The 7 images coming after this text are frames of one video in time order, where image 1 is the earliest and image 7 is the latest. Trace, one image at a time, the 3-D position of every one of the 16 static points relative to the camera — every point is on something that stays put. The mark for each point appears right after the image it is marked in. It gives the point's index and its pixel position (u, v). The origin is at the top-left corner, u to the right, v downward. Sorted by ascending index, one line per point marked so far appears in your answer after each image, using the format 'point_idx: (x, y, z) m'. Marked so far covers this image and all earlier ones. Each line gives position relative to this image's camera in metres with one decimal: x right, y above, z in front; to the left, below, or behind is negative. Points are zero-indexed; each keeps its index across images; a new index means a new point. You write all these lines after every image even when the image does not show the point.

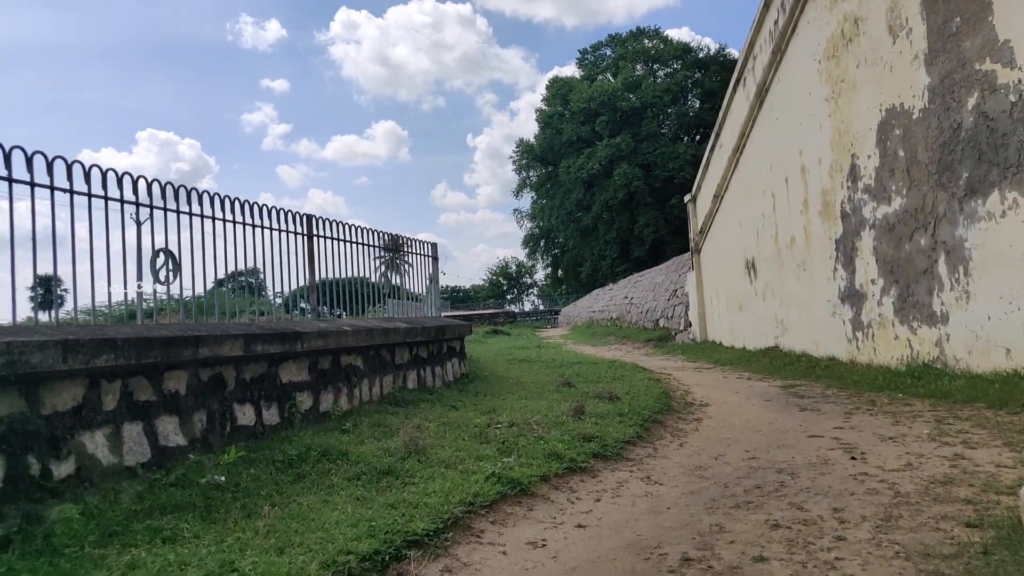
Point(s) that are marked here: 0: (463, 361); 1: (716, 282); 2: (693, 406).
0: (-0.4, -0.6, +6.3) m
1: (+3.4, +0.1, +12.5) m
2: (+1.4, -0.9, +5.6) m
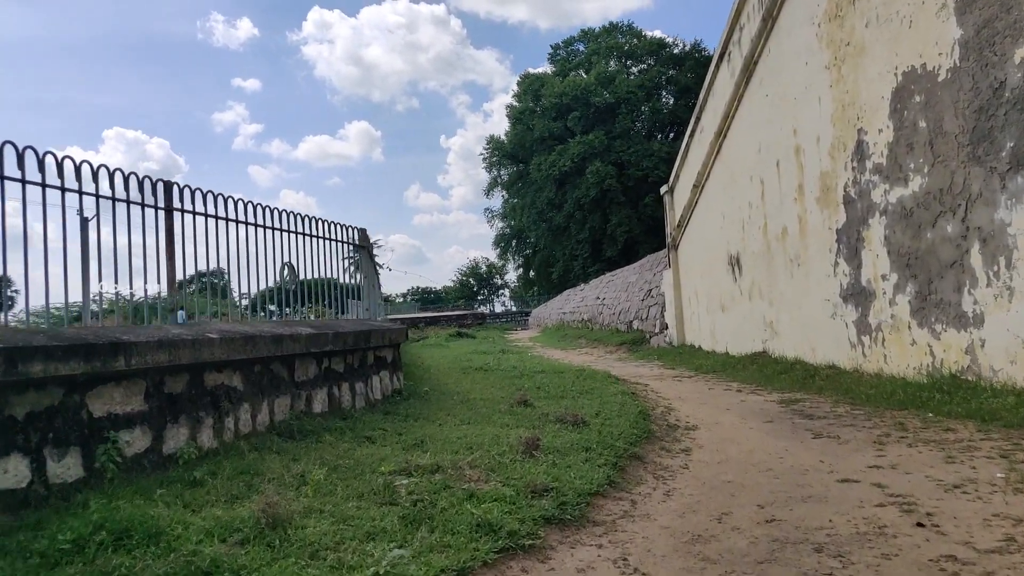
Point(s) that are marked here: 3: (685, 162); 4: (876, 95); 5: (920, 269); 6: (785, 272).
0: (-0.8, -0.6, +5.2) m
1: (+2.8, +0.1, +11.5) m
2: (+1.0, -0.9, +4.6) m
3: (+2.6, +1.9, +11.6) m
4: (+2.9, +1.5, +6.0) m
5: (+3.0, +0.1, +5.6) m
6: (+2.9, +0.2, +8.0) m
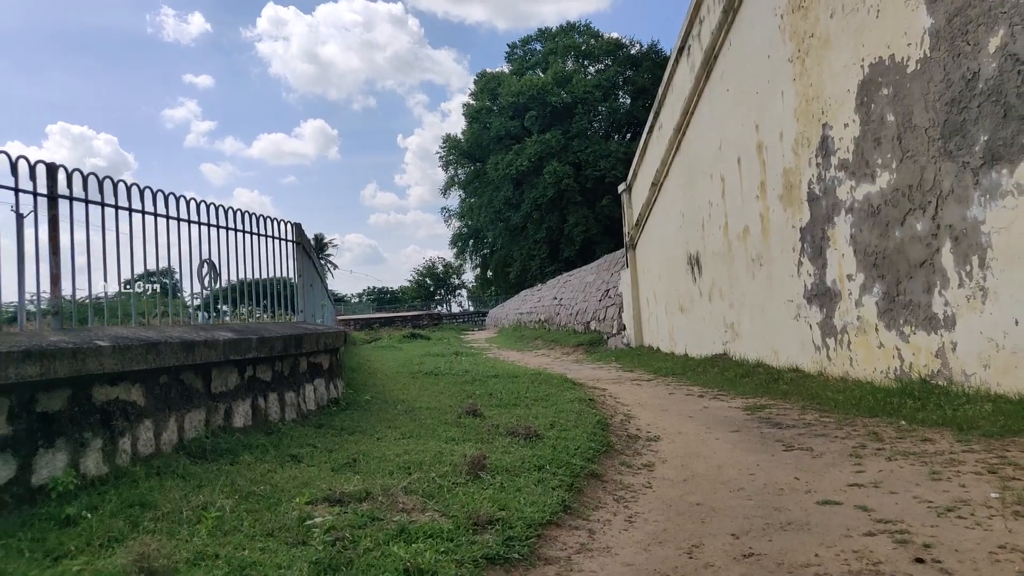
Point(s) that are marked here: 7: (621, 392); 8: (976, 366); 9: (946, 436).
0: (-1.1, -0.6, +4.7) m
1: (+2.1, +0.1, +11.2) m
2: (+0.7, -0.9, +4.2) m
3: (+2.0, +1.9, +11.3) m
4: (+2.5, +1.5, +5.8) m
5: (+2.6, +0.1, +5.3) m
6: (+2.4, +0.2, +7.7) m
7: (+1.0, -0.9, +6.7) m
8: (+2.8, -0.5, +4.5) m
9: (+2.2, -0.7, +3.8) m
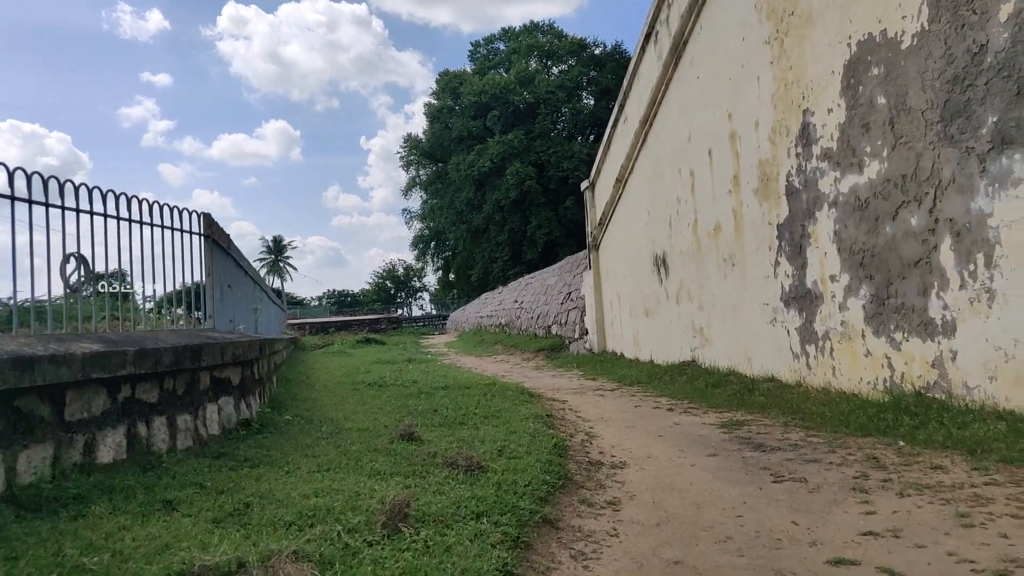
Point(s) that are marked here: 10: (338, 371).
0: (-1.4, -0.6, +4.0) m
1: (+1.5, +0.1, +10.7) m
2: (+0.4, -0.9, +3.6) m
3: (+1.3, +1.9, +10.8) m
4: (+2.2, +1.5, +5.3) m
5: (+2.3, +0.1, +4.8) m
6: (+2.0, +0.1, +7.2) m
7: (+0.6, -0.9, +6.1) m
8: (+2.5, -0.5, +4.0) m
9: (+1.9, -0.7, +3.3) m
10: (-2.1, -1.0, +9.2) m
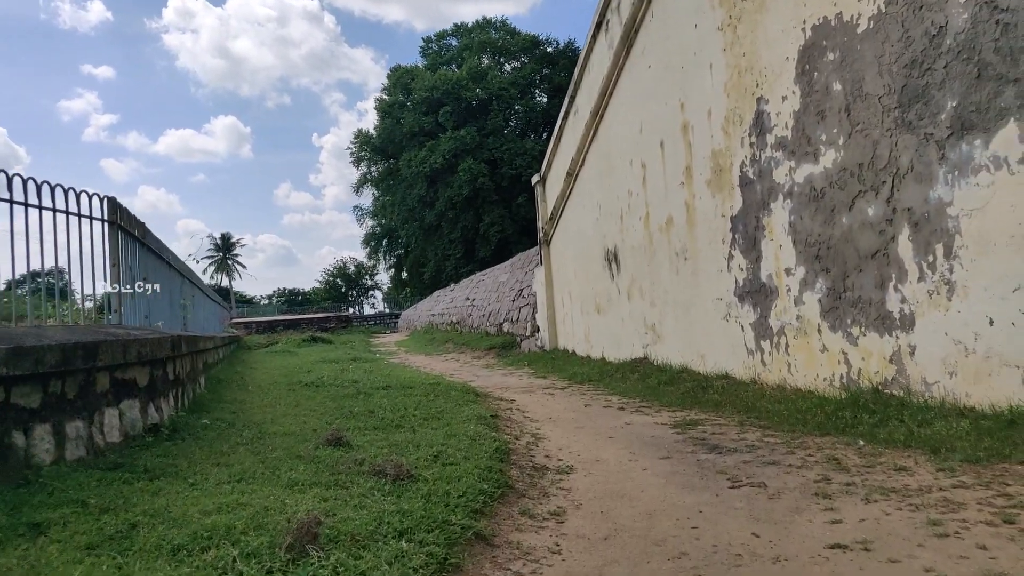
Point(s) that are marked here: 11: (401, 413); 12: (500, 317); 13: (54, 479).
0: (-1.7, -0.6, +3.7) m
1: (+0.8, +0.1, +10.4) m
2: (+0.2, -0.8, +3.3) m
3: (+0.6, +1.9, +10.5) m
4: (+1.8, +1.6, +5.1) m
5: (+2.0, +0.2, +4.6) m
6: (+1.5, +0.2, +7.0) m
7: (+0.2, -0.9, +5.8) m
8: (+2.2, -0.4, +3.8) m
9: (+1.7, -0.7, +3.1) m
10: (-2.7, -1.0, +8.8) m
11: (-0.7, -0.8, +4.6) m
12: (-0.2, -0.5, +14.4) m
13: (-1.6, -0.7, +2.6) m
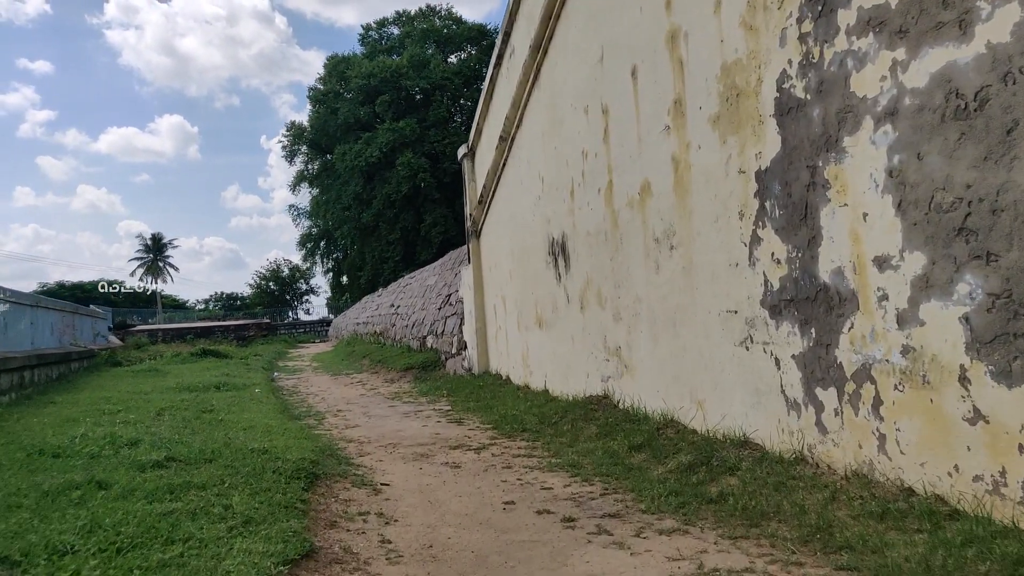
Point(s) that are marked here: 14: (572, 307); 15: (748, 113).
0: (-2.1, -0.5, +1.0) m
1: (-0.1, +0.1, +7.9) m
2: (-0.3, -0.8, +0.8) m
3: (-0.2, +1.9, +8.0) m
4: (+1.3, +1.5, +2.7) m
5: (+1.5, +0.1, +2.2) m
6: (+0.8, +0.2, +4.6) m
7: (-0.4, -0.9, +3.2) m
8: (+1.7, -0.4, +1.4) m
9: (+1.3, -0.7, +0.6) m
10: (-3.5, -1.0, +6.0) m
11: (-1.2, -0.8, +2.0) m
12: (-1.4, -0.6, +11.8) m
13: (-2.0, -0.6, 0.0) m
14: (+0.5, -0.1, +5.8) m
15: (+1.1, +0.8, +3.5) m
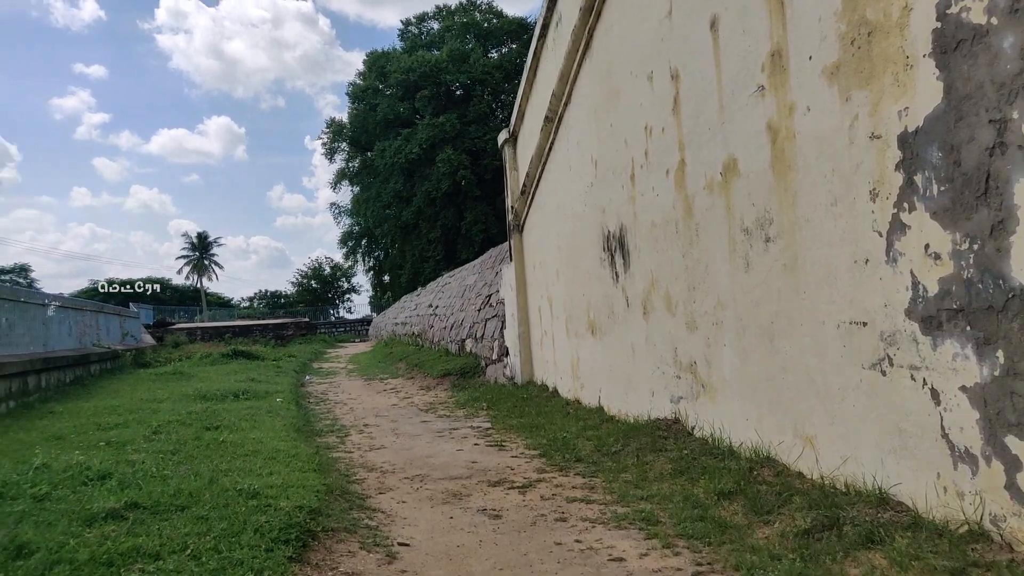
0: (-2.1, -0.5, +0.2) m
1: (+0.3, +0.1, +7.1) m
2: (-0.2, -0.8, -0.1) m
3: (+0.2, +1.9, +7.2) m
4: (+1.4, +1.5, +1.7) m
5: (+1.6, +0.1, +1.3) m
6: (+1.1, +0.1, +3.7) m
7: (-0.2, -0.9, +2.4) m
8: (+1.8, -0.5, +0.5) m
9: (+1.3, -0.7, -0.3) m
10: (-3.2, -1.0, +5.4) m
11: (-1.1, -0.8, +1.2) m
12: (-0.7, -0.6, +11.0) m
13: (-1.9, -0.6, -0.8) m
14: (+0.8, -0.2, +4.9) m
15: (+1.3, +0.8, +2.6) m
